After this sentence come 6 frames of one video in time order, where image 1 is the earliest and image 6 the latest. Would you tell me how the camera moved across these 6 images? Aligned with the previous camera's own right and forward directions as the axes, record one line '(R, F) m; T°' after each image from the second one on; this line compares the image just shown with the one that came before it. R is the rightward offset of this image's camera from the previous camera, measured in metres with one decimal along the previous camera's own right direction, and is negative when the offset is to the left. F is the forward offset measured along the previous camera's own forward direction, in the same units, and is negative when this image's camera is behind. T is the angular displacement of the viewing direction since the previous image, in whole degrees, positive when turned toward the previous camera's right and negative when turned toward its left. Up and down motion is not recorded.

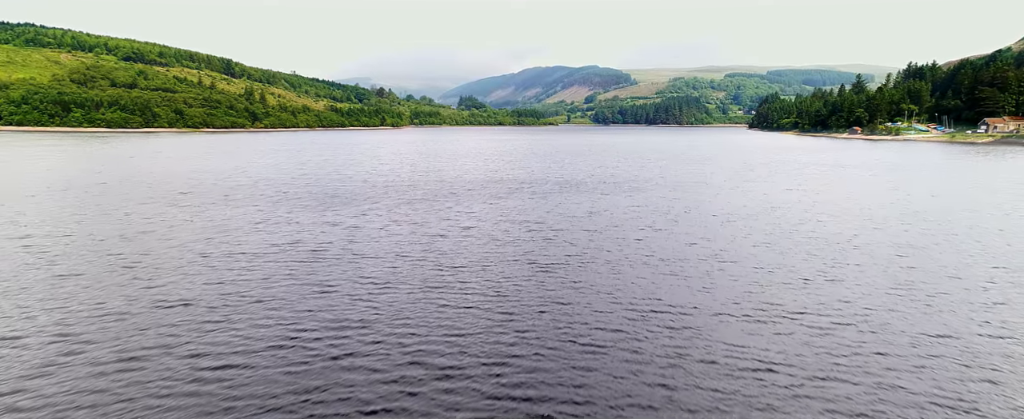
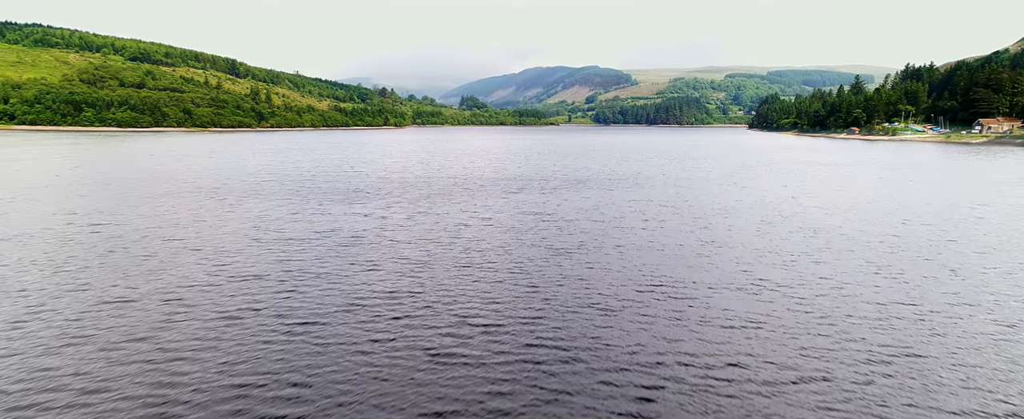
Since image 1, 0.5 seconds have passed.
(-1.4, -4.8) m; 0°
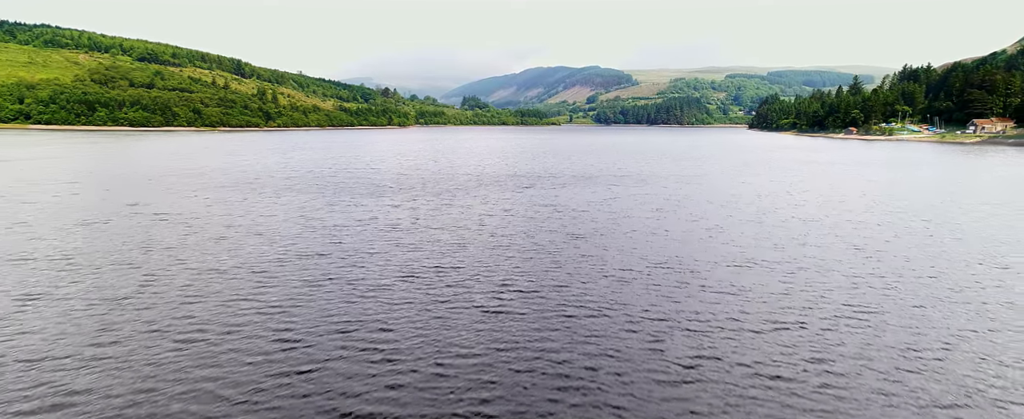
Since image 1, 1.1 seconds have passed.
(-1.8, -5.6) m; 0°
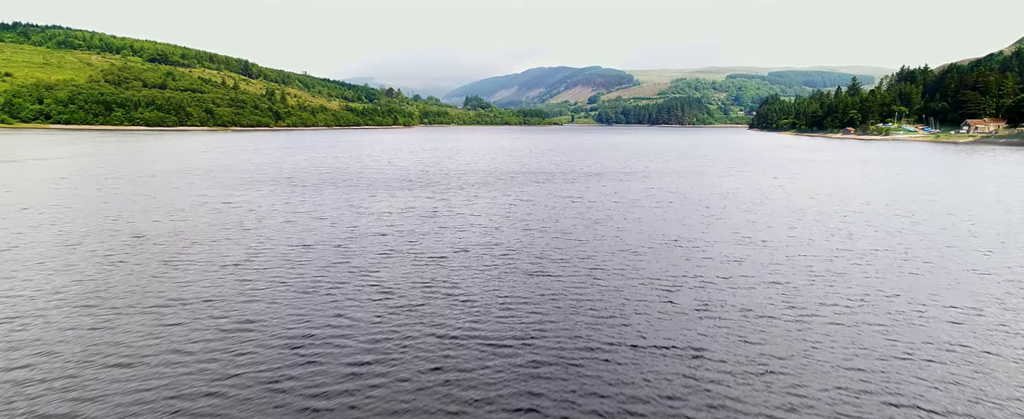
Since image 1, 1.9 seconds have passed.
(-2.4, -7.2) m; 0°
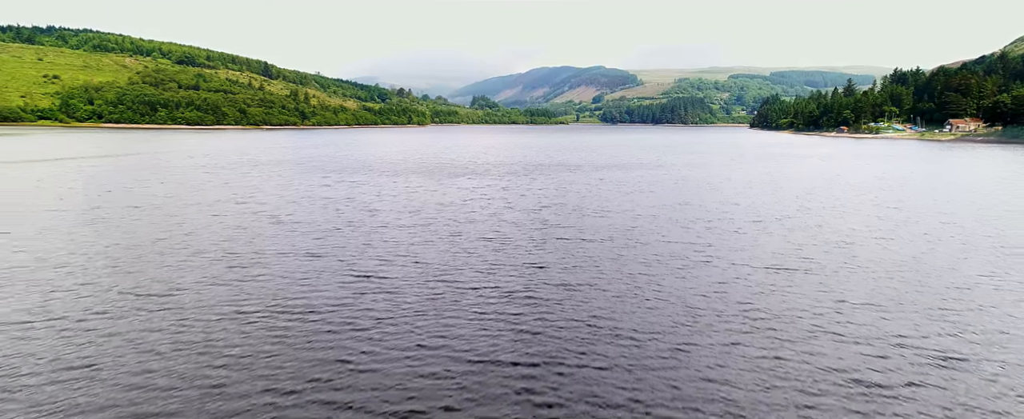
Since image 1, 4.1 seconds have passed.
(-6.9, -21.1) m; 0°
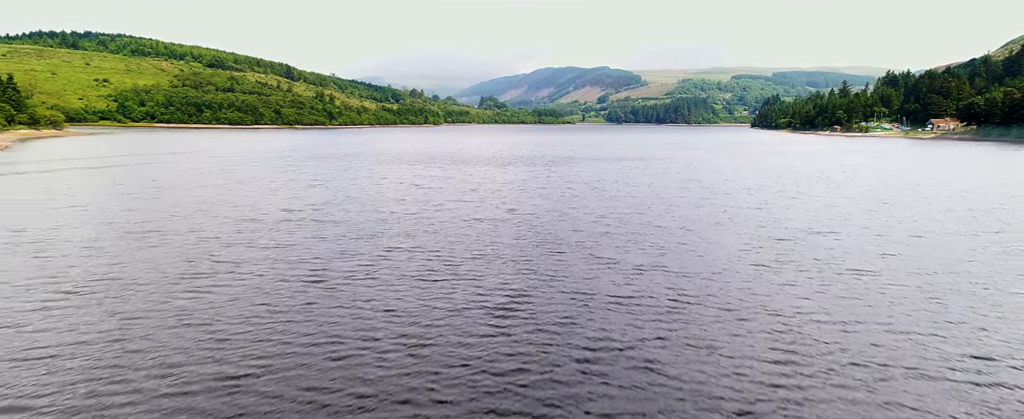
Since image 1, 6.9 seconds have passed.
(-8.1, -25.4) m; 0°
